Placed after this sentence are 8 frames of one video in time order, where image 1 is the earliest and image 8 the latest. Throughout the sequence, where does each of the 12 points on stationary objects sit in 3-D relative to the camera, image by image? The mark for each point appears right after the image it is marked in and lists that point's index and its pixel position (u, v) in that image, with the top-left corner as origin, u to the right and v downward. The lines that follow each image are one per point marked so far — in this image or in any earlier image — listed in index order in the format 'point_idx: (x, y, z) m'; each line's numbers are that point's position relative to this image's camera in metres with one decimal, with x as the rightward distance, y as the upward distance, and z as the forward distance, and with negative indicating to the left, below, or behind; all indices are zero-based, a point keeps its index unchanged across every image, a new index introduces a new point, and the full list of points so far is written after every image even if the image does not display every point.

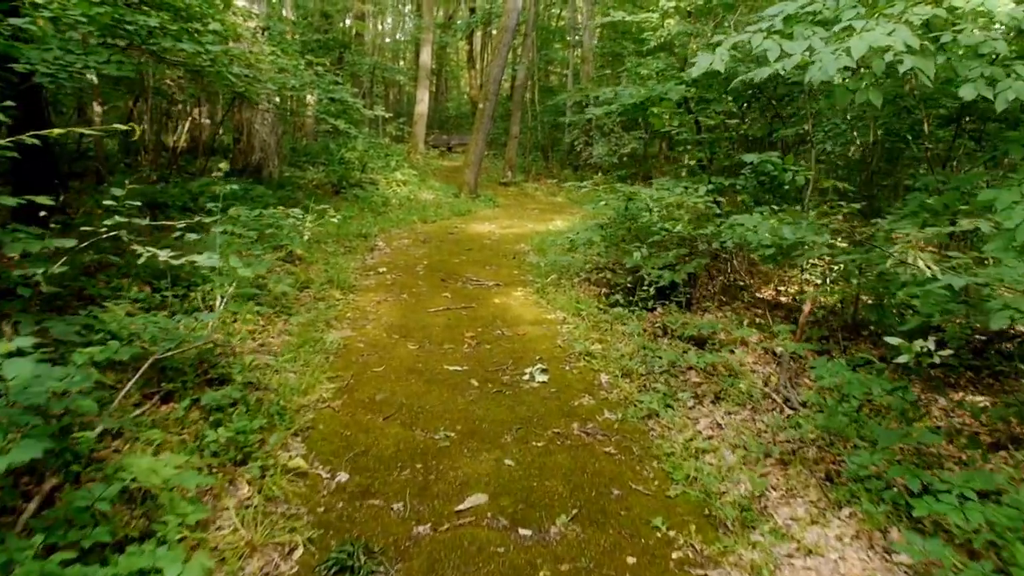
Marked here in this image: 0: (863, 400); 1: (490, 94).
0: (+1.5, -0.5, +3.4) m
1: (-0.4, +3.2, +12.7) m
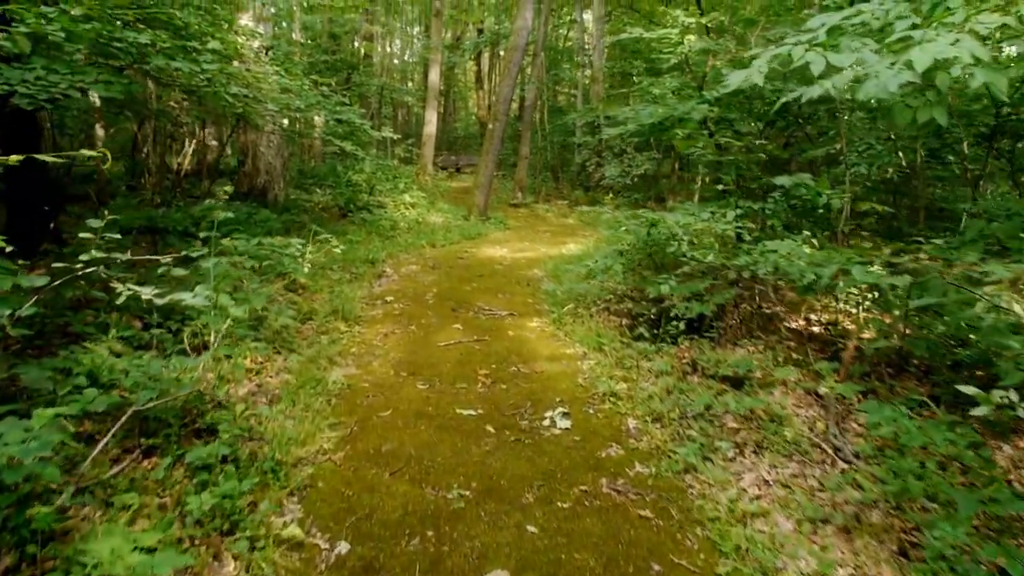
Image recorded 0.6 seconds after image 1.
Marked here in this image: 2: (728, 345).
0: (+1.6, -0.6, +3.1) m
1: (-0.2, +2.8, +12.4) m
2: (+1.3, -0.3, +4.6) m
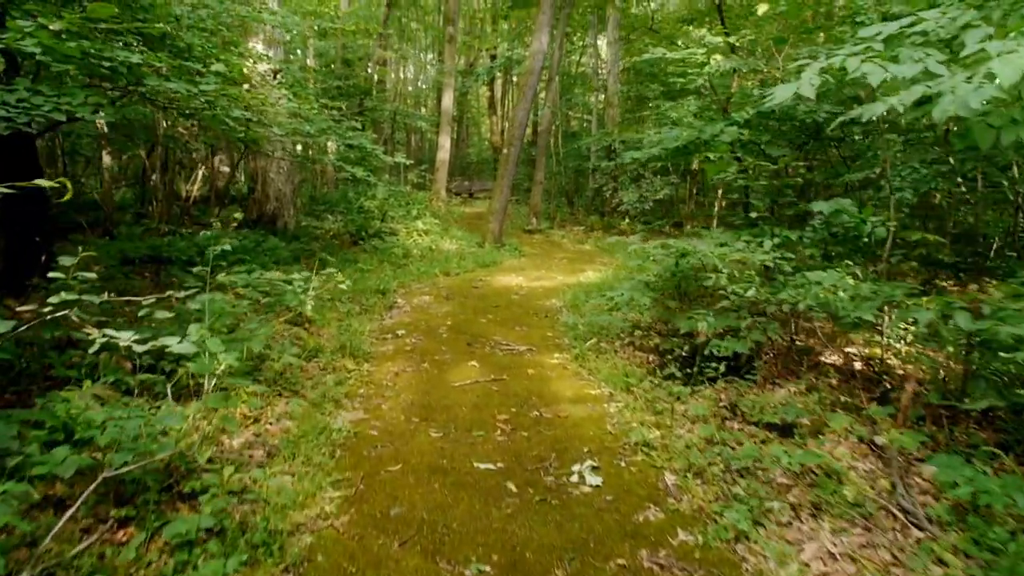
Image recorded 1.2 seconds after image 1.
0: (+1.7, -0.8, +2.7) m
1: (0.0, +2.4, +12.2) m
2: (+1.4, -0.5, +4.2) m
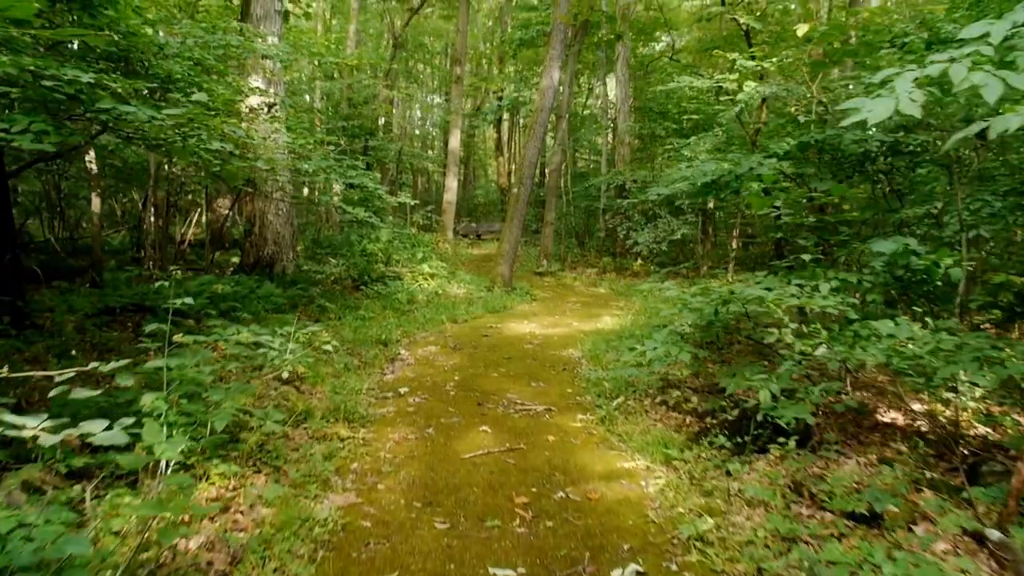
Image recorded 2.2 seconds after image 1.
0: (+1.8, -1.0, +2.0) m
1: (+0.2, +1.7, +11.7) m
2: (+1.5, -0.8, +3.6) m
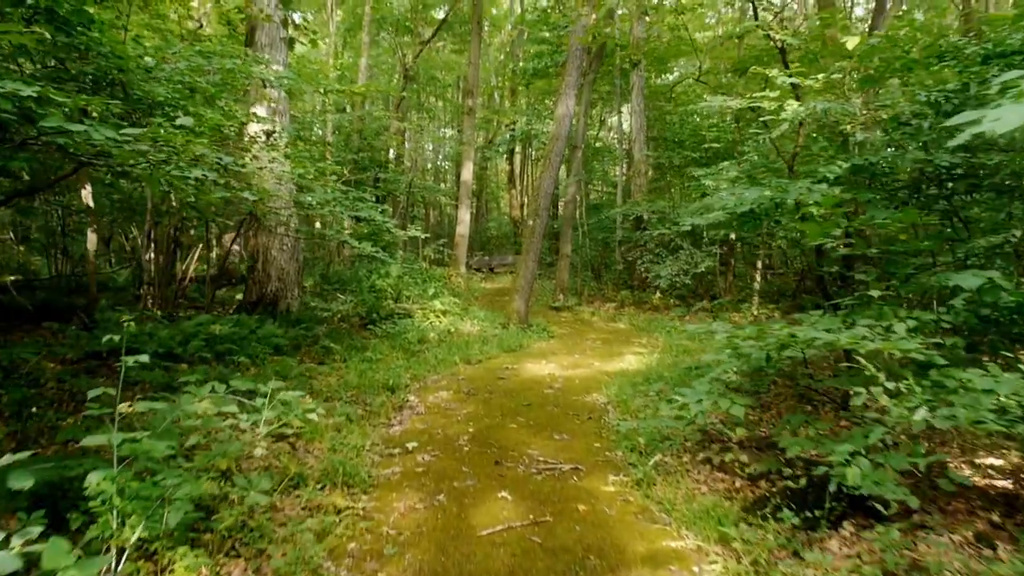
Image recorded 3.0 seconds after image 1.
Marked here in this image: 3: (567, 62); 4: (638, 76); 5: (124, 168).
0: (+1.9, -1.1, +1.4) m
1: (+0.4, +1.2, +11.2) m
2: (+1.6, -1.0, +3.0) m
3: (+0.8, +3.2, +11.1) m
4: (+2.7, +4.6, +16.8) m
5: (-1.7, +0.5, +3.4) m
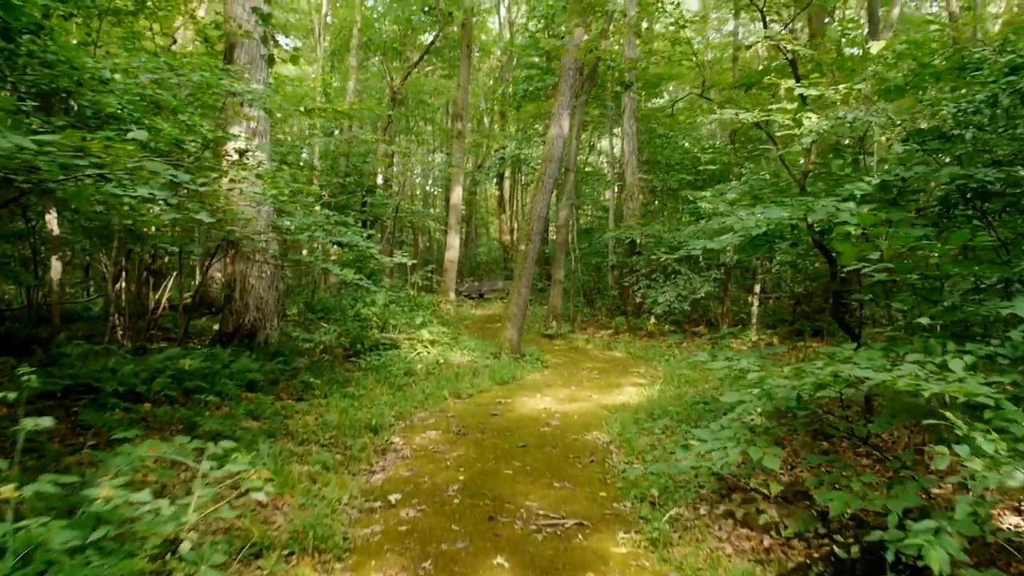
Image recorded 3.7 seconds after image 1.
0: (+1.9, -1.1, +1.0) m
1: (+0.3, +0.8, +10.8) m
2: (+1.6, -1.1, +2.5) m
3: (+0.7, +2.9, +10.7) m
4: (+2.5, +4.0, +16.5) m
5: (-1.7, +0.4, +2.9) m
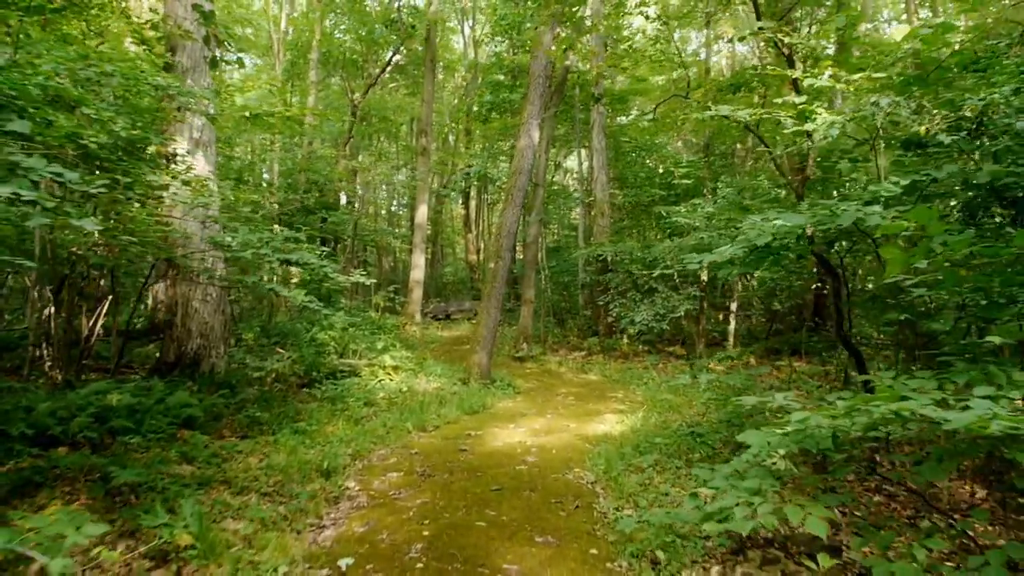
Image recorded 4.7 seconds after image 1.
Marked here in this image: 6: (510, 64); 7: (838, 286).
0: (+1.9, -1.1, +0.4) m
1: (-0.1, +0.5, +10.2) m
2: (+1.5, -1.1, +2.0) m
3: (+0.2, +2.6, +10.2) m
4: (+1.8, +3.6, +16.1) m
5: (-1.8, +0.3, +2.2) m
6: (0.0, +5.1, +17.5) m
7: (+2.2, 0.0, +5.2) m
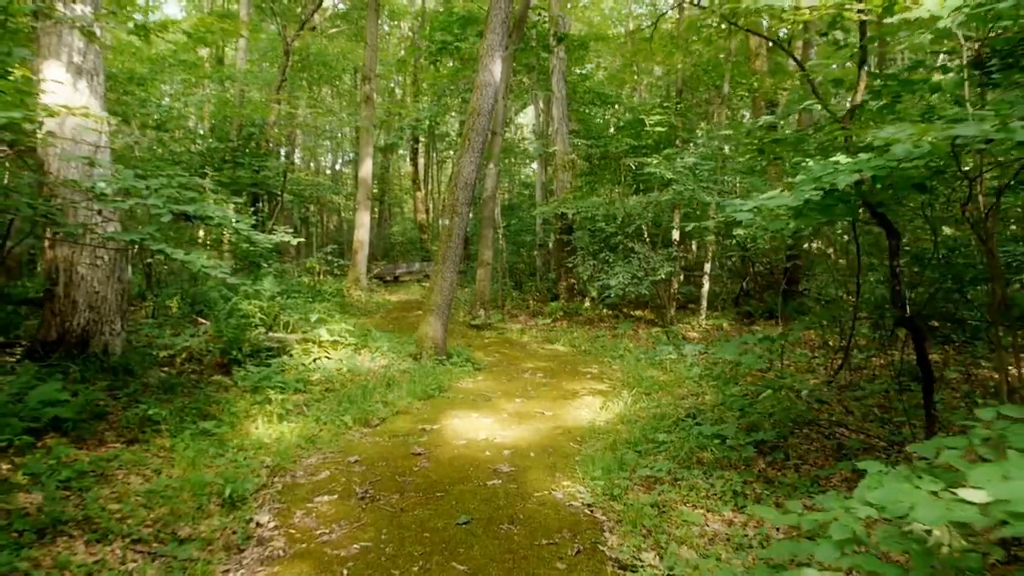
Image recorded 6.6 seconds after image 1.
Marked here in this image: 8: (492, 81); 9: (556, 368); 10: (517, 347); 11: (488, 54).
0: (+2.1, -1.1, -0.7) m
1: (-0.6, +1.0, +8.9) m
2: (+1.6, -1.0, +0.9) m
3: (-0.3, +3.1, +8.8) m
4: (+0.9, +4.4, +14.7) m
5: (-1.7, +0.3, +0.9) m
6: (-1.0, +5.9, +15.9) m
7: (+2.0, +0.2, +4.1) m
8: (-0.3, +2.4, +9.0) m
9: (+0.4, -0.8, +8.1) m
10: (0.0, -0.7, +9.8) m
11: (-0.3, +2.6, +8.7) m
